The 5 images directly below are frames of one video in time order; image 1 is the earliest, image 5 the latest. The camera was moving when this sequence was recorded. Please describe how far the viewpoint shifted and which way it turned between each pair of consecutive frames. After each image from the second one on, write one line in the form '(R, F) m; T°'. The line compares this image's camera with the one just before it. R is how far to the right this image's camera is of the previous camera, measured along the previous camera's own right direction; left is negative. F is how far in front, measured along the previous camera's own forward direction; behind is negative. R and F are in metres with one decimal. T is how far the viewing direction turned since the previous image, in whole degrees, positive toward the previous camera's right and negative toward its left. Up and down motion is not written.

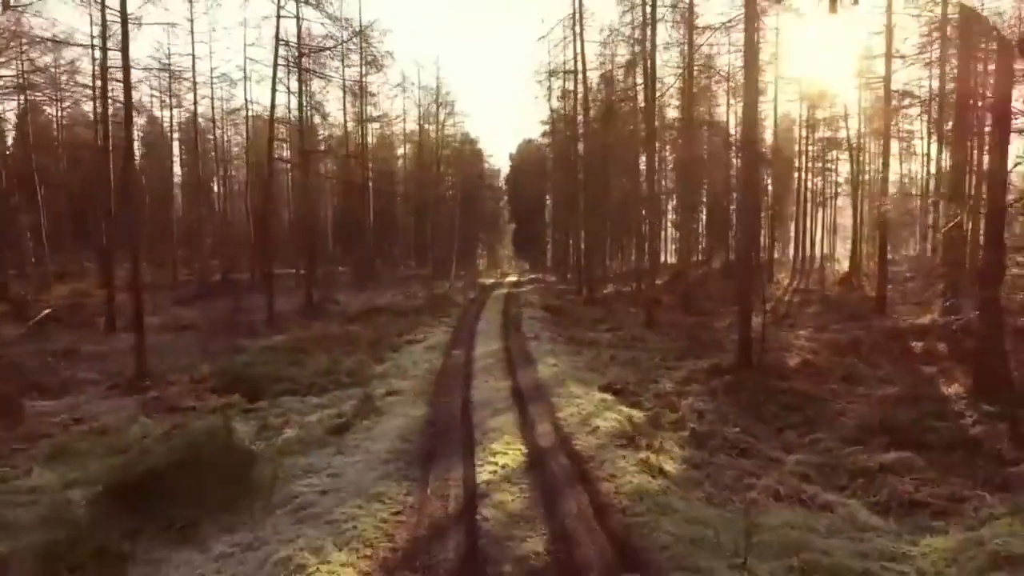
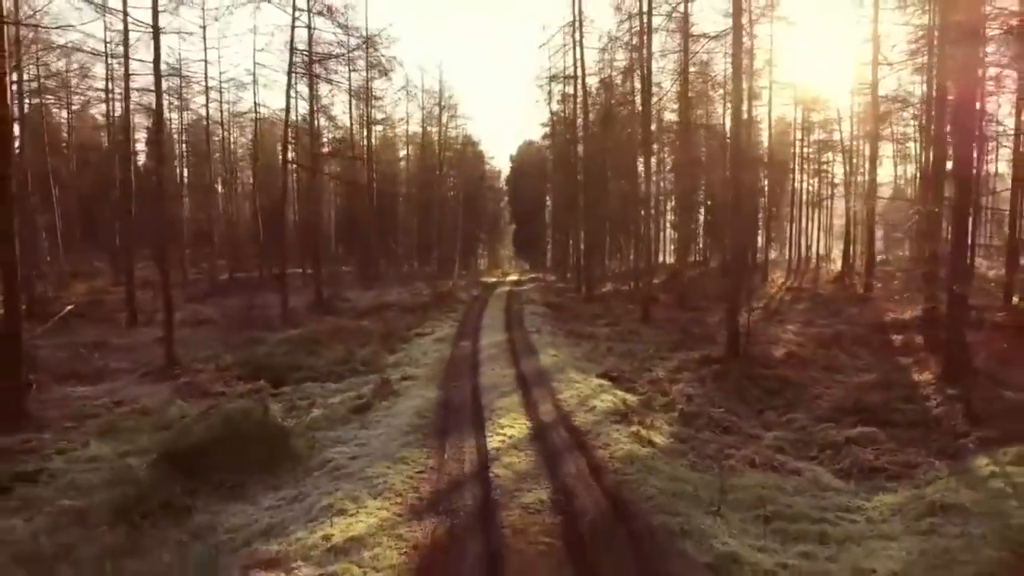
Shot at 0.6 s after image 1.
(-0.1, -1.0) m; 0°
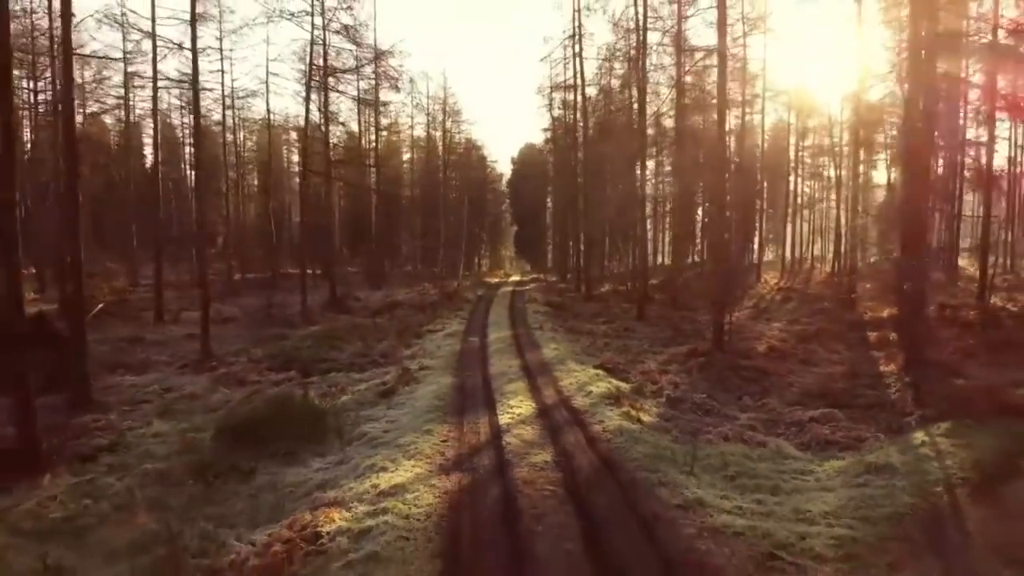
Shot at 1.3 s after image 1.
(-0.1, -1.4) m; 0°
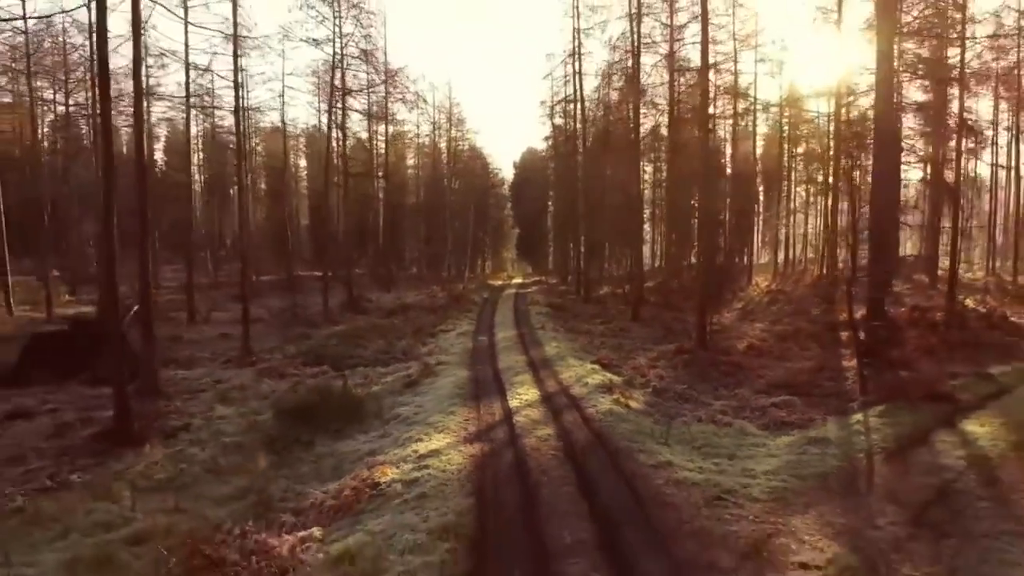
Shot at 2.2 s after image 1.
(-0.1, -2.0) m; 0°
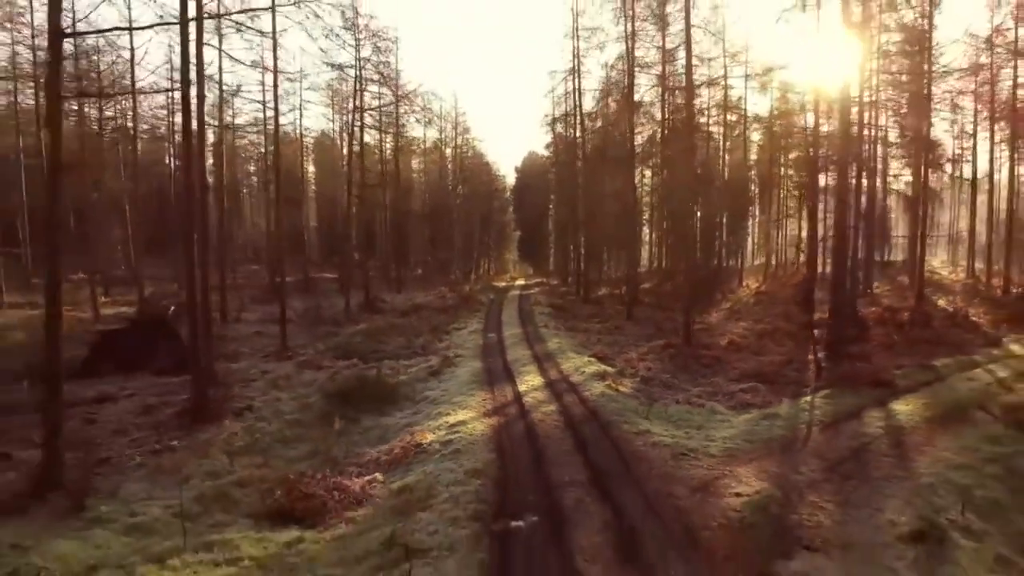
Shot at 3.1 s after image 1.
(-0.2, -2.3) m; 0°
